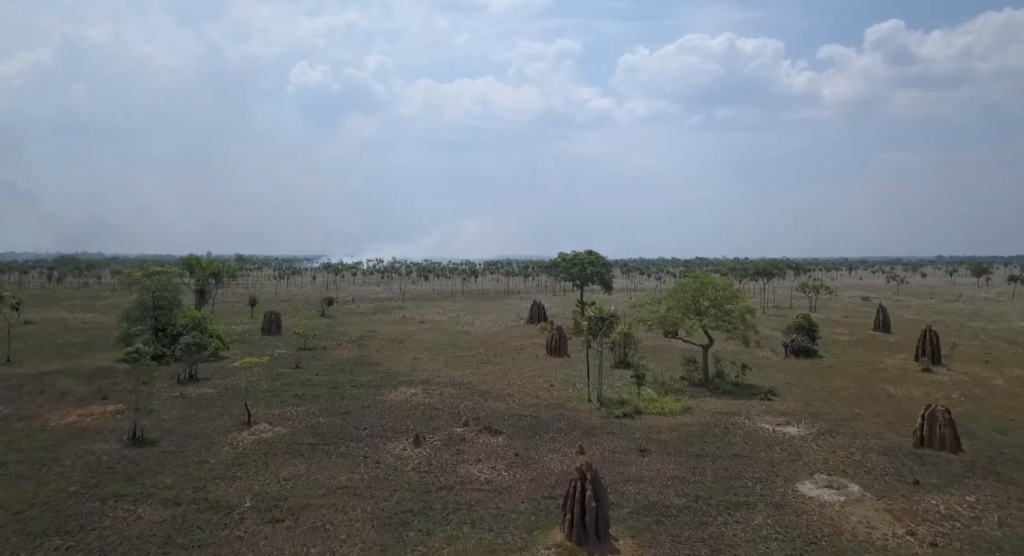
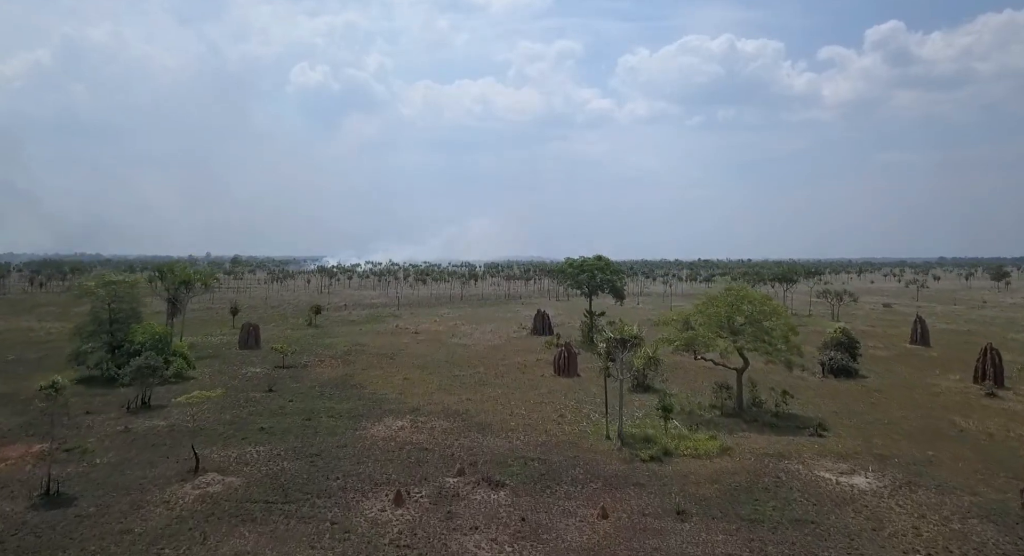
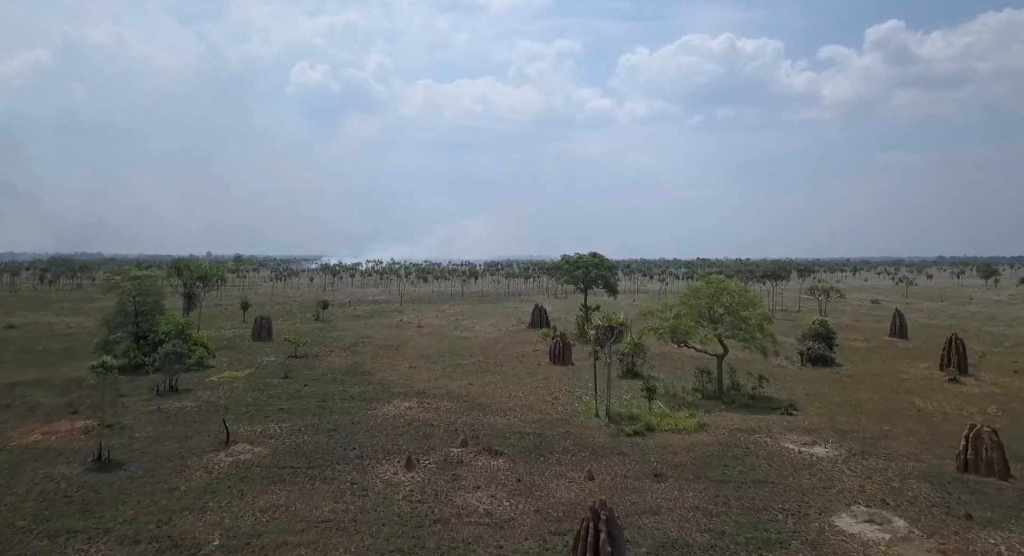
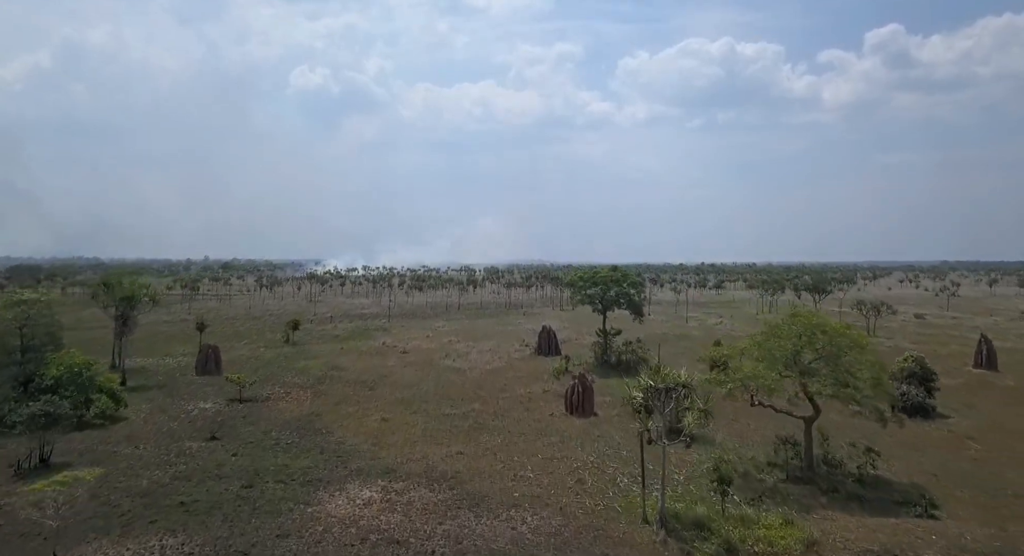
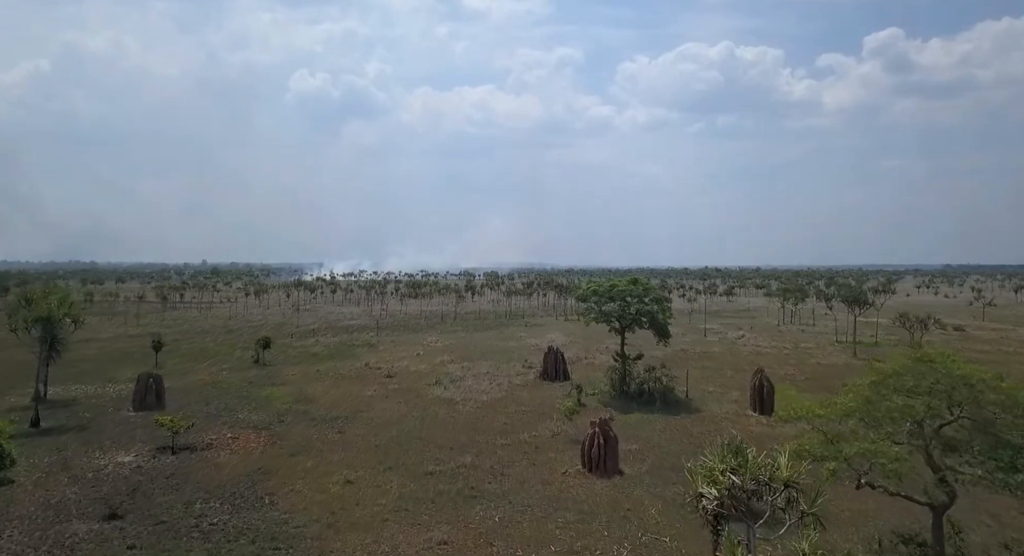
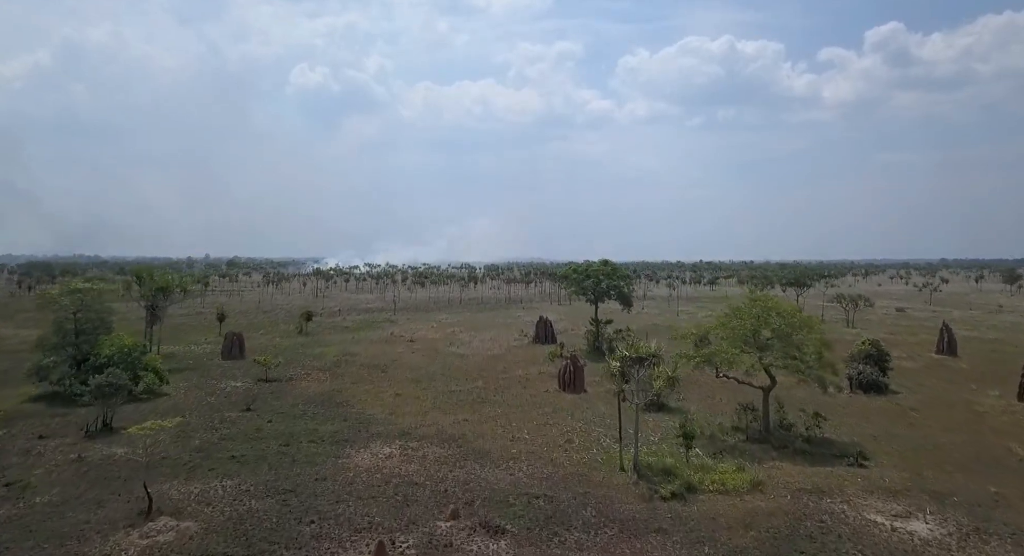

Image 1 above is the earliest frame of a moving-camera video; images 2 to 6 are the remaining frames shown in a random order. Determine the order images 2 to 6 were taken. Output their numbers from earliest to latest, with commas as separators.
3, 2, 6, 4, 5
